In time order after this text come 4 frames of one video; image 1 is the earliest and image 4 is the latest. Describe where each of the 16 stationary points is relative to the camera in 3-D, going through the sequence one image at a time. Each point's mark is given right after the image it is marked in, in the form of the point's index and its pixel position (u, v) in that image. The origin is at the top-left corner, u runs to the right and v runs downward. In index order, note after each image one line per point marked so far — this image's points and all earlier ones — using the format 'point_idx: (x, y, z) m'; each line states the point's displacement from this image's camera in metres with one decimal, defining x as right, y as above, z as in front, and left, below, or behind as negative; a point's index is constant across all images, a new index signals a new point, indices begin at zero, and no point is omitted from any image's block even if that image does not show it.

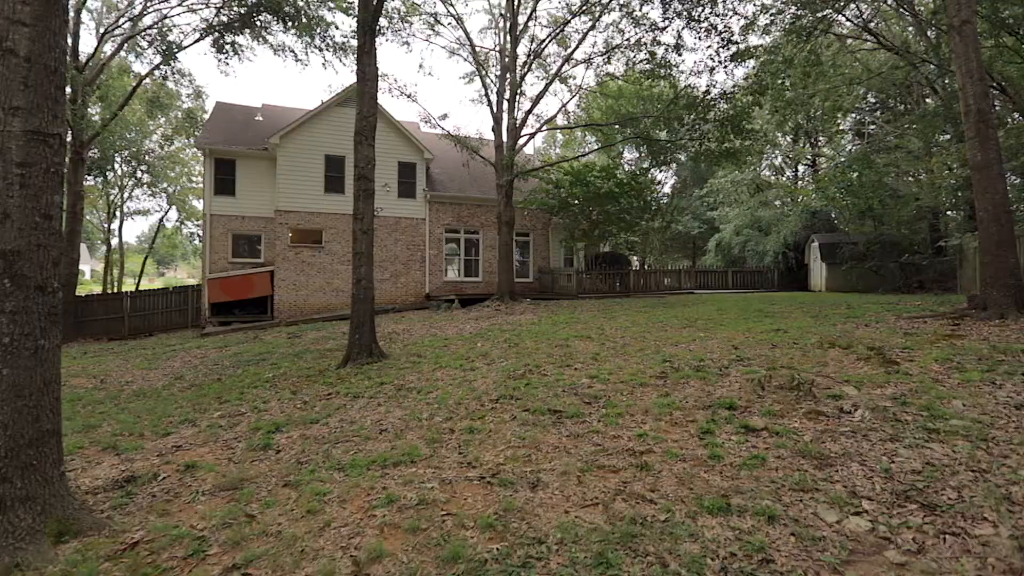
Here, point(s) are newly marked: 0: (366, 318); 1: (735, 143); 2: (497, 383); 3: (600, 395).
0: (-2.5, -0.5, +8.6) m
1: (+6.3, +4.0, +14.4) m
2: (-0.2, -1.1, +6.0) m
3: (+0.9, -1.1, +5.0) m
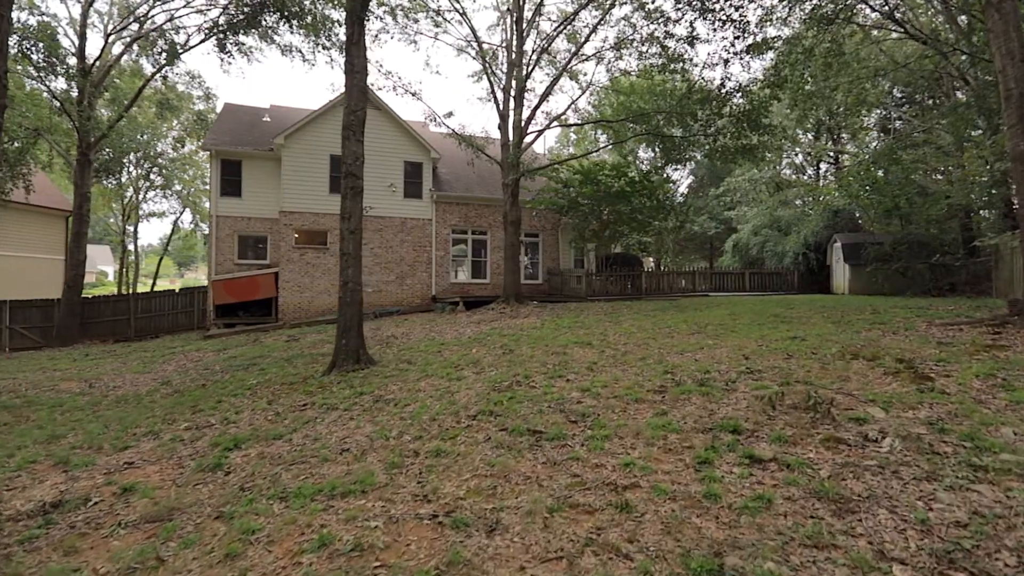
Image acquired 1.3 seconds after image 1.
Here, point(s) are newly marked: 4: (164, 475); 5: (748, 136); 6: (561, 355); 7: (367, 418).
0: (-2.5, -0.5, +8.2) m
1: (+6.4, +3.9, +13.7) m
2: (-0.4, -1.1, +5.5) m
3: (+0.7, -1.1, +4.5) m
4: (-3.0, -1.6, +4.4) m
5: (+6.2, +4.0, +13.5) m
6: (+0.7, -0.9, +7.2) m
7: (-1.5, -1.3, +5.3) m
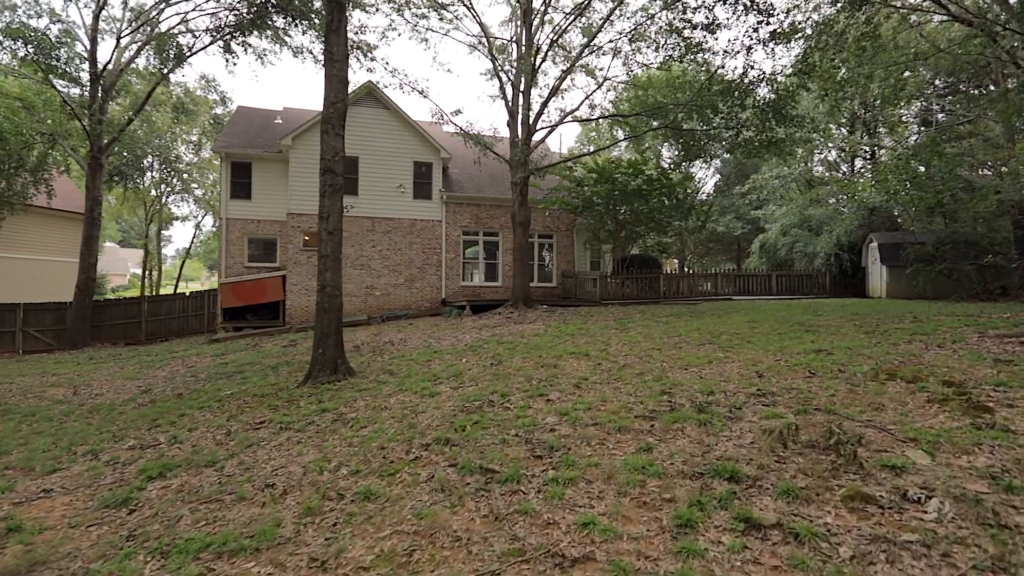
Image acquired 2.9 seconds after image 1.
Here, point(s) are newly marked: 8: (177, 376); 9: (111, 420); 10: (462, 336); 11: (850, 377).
0: (-2.7, -0.6, +7.6) m
1: (+6.5, +3.9, +12.6) m
2: (-0.6, -1.2, +4.7) m
3: (+0.3, -1.1, +3.7) m
4: (-3.3, -1.6, +3.8) m
5: (+6.3, +3.9, +12.5) m
6: (+0.5, -1.0, +6.4) m
7: (-1.8, -1.4, +4.6) m
8: (-6.8, -1.8, +10.6) m
9: (-5.5, -1.8, +7.1) m
10: (-1.1, -1.1, +11.4) m
11: (+3.0, -0.8, +4.6) m
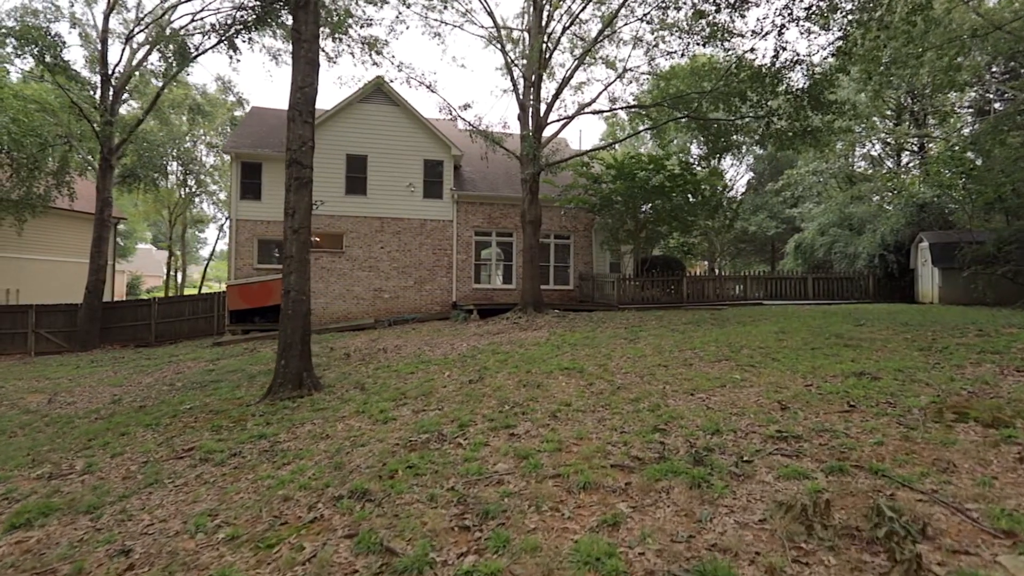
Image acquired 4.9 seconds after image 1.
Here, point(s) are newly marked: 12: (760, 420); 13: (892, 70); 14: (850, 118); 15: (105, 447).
0: (-2.8, -0.7, +6.8) m
1: (+6.6, +3.8, +11.3) m
2: (-1.0, -1.3, +3.8) m
3: (-0.1, -1.2, +2.8) m
4: (-3.7, -1.7, +3.0) m
5: (+6.4, +3.8, +11.2) m
6: (+0.2, -1.1, +5.5) m
7: (-2.1, -1.4, +3.8) m
8: (-6.8, -1.9, +10.0) m
9: (-5.7, -1.9, +6.5) m
10: (-1.1, -1.1, +10.5) m
11: (+2.7, -0.9, +3.5) m
12: (+1.8, -0.9, +3.7) m
13: (+7.6, +4.4, +10.2) m
14: (+7.9, +4.0, +12.0) m
15: (-4.3, -1.7, +5.5) m
